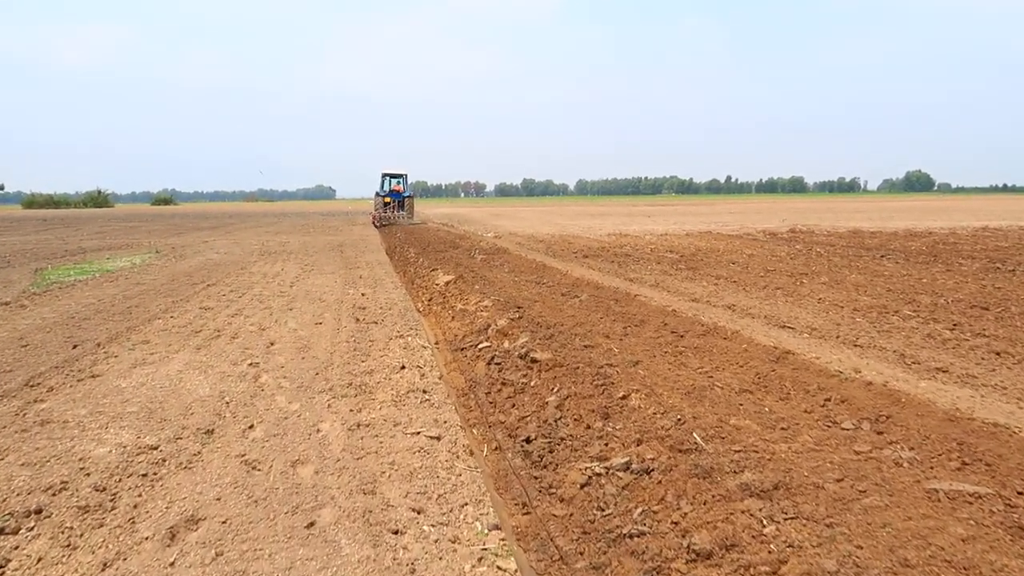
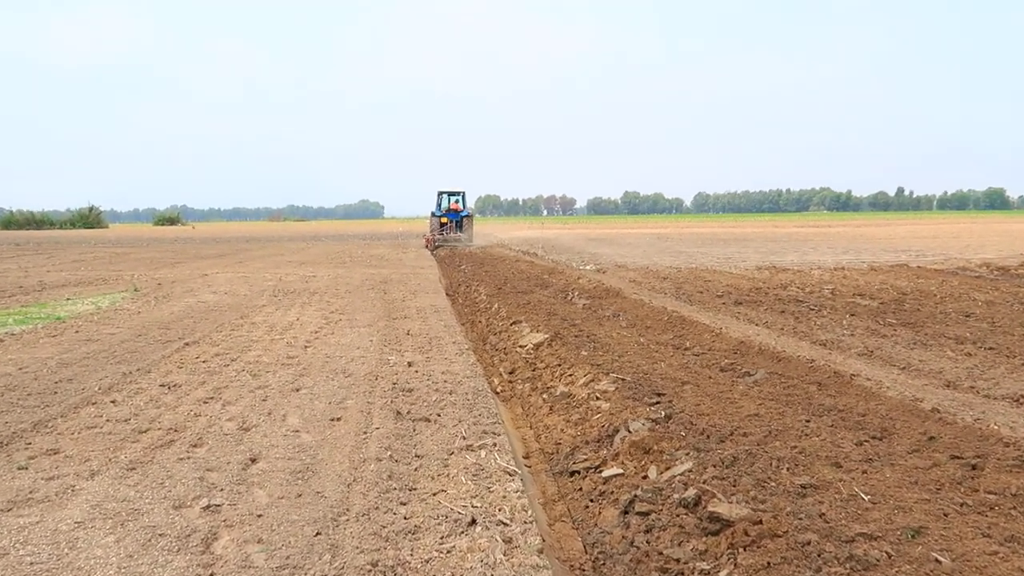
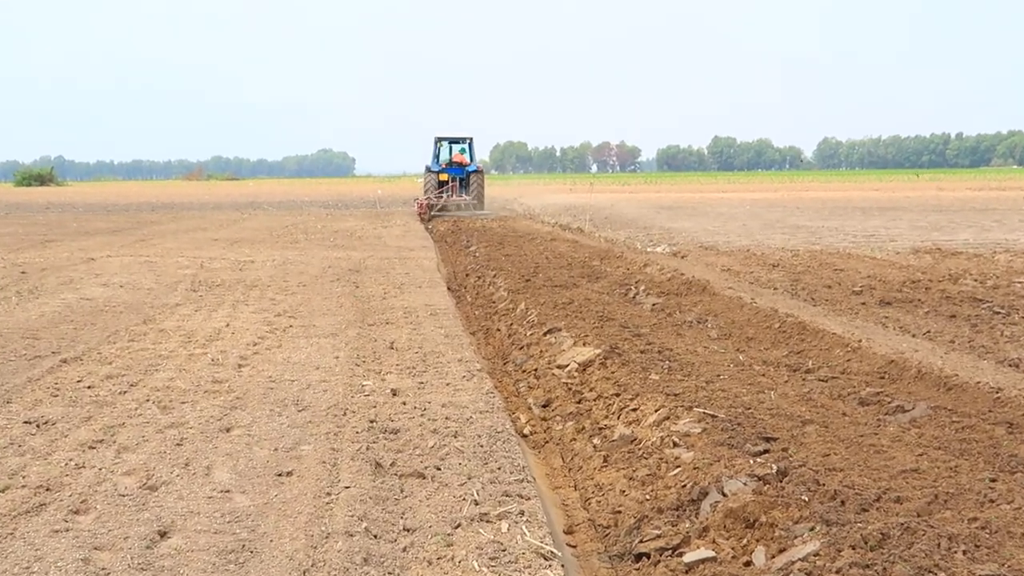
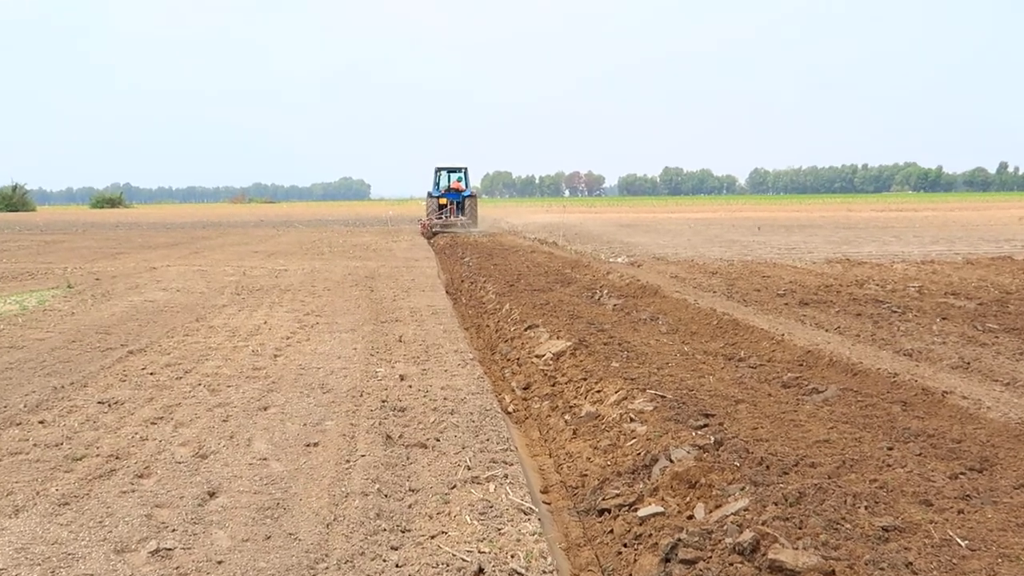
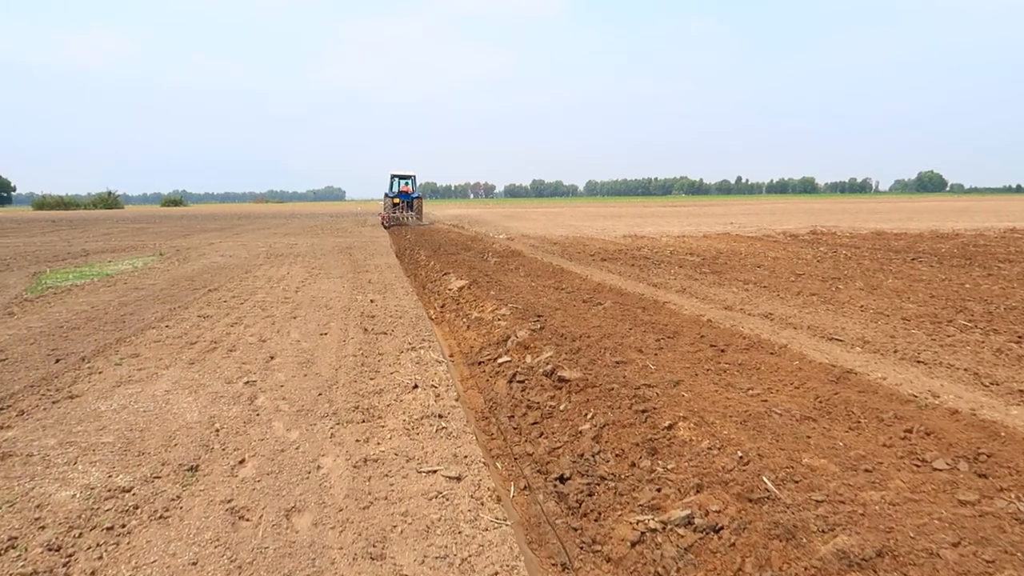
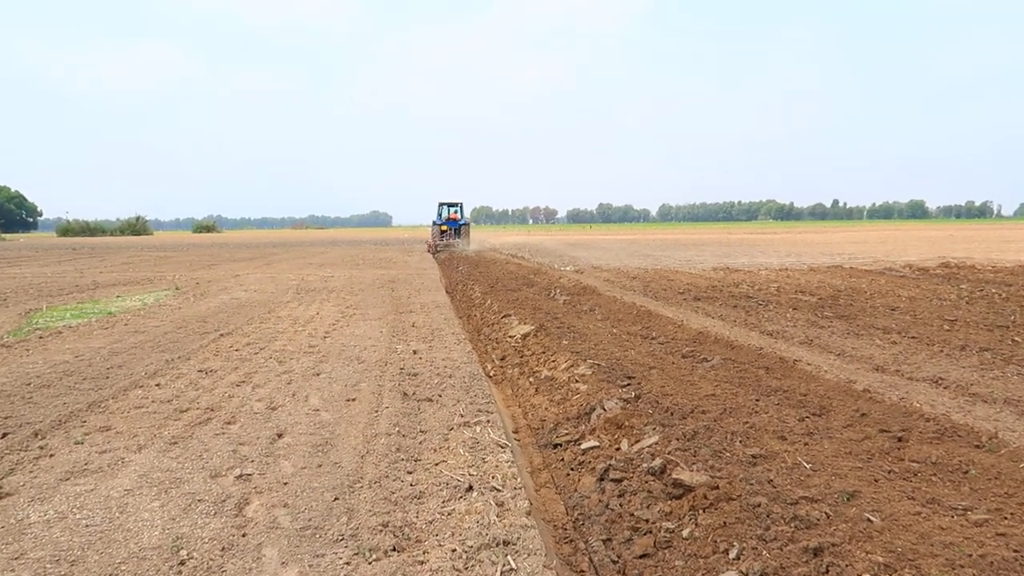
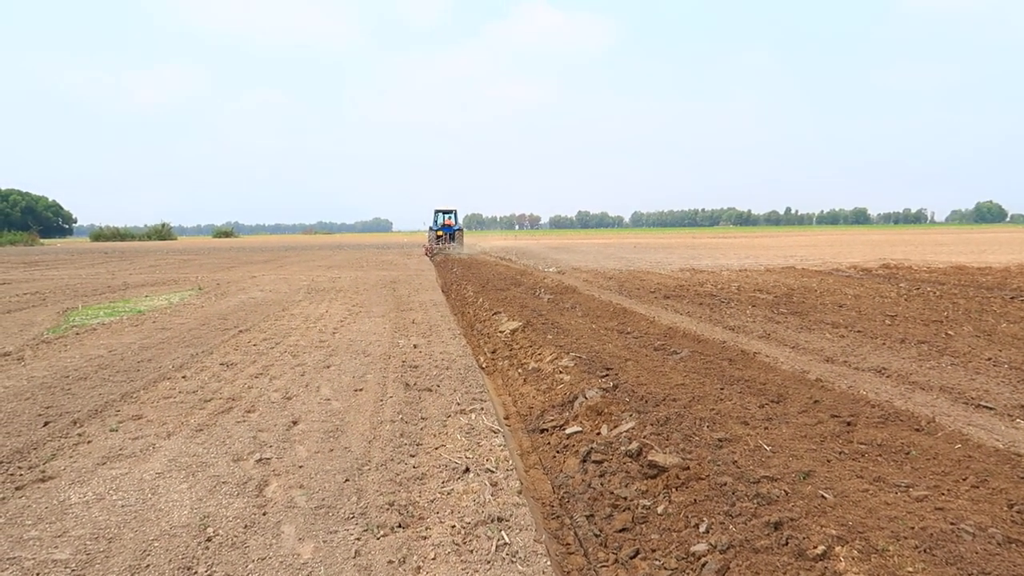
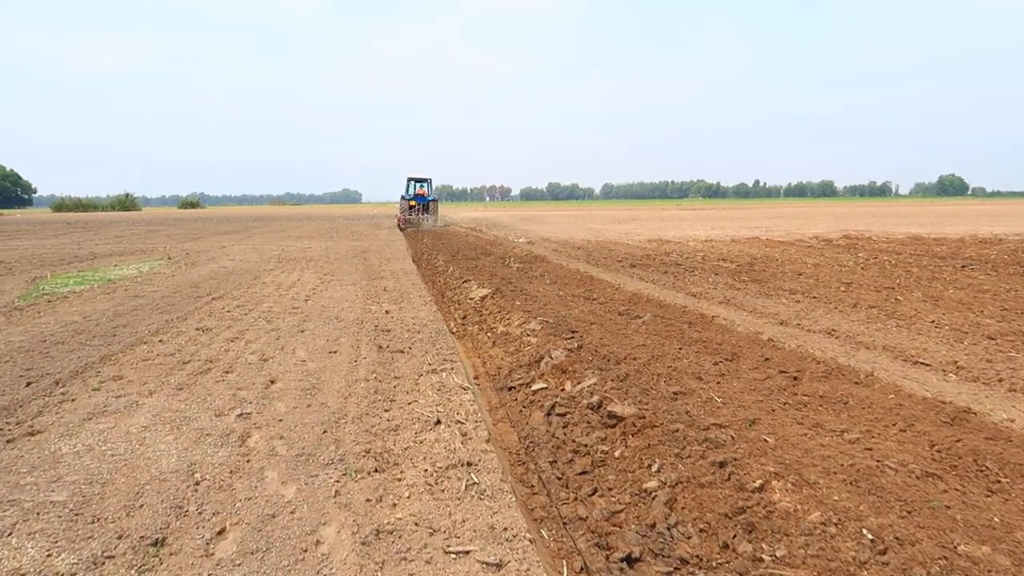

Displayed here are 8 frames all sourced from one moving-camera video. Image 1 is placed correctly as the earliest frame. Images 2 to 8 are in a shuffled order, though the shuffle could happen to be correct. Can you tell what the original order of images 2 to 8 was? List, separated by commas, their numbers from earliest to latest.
5, 8, 7, 6, 2, 4, 3
